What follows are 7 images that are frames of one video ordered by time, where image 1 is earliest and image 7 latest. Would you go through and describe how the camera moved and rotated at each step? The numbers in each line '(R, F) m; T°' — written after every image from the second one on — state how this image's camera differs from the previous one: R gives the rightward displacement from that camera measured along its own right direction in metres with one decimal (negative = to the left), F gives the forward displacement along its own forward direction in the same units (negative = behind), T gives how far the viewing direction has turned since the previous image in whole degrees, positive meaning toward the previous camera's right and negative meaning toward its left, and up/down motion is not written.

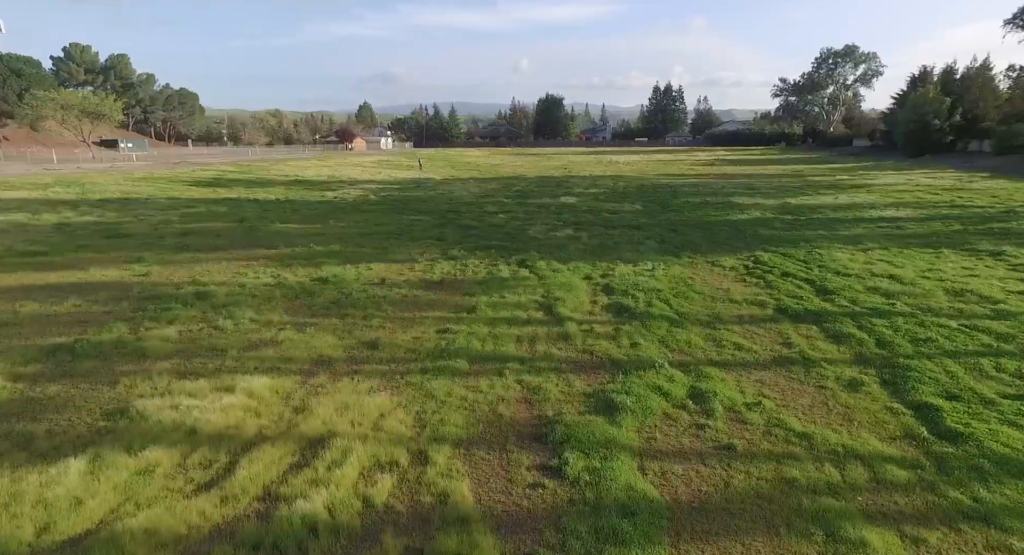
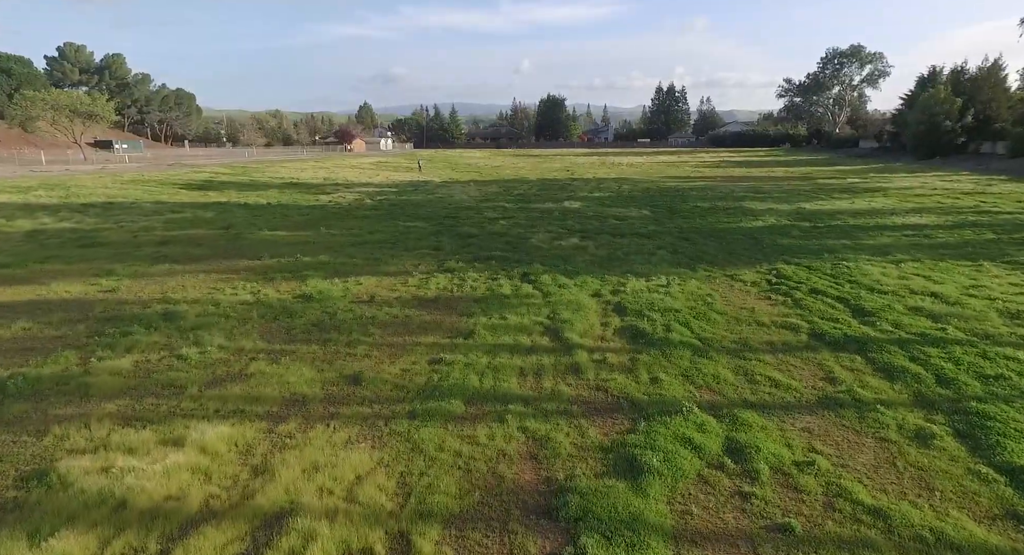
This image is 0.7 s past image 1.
(0.0, +0.8) m; 0°
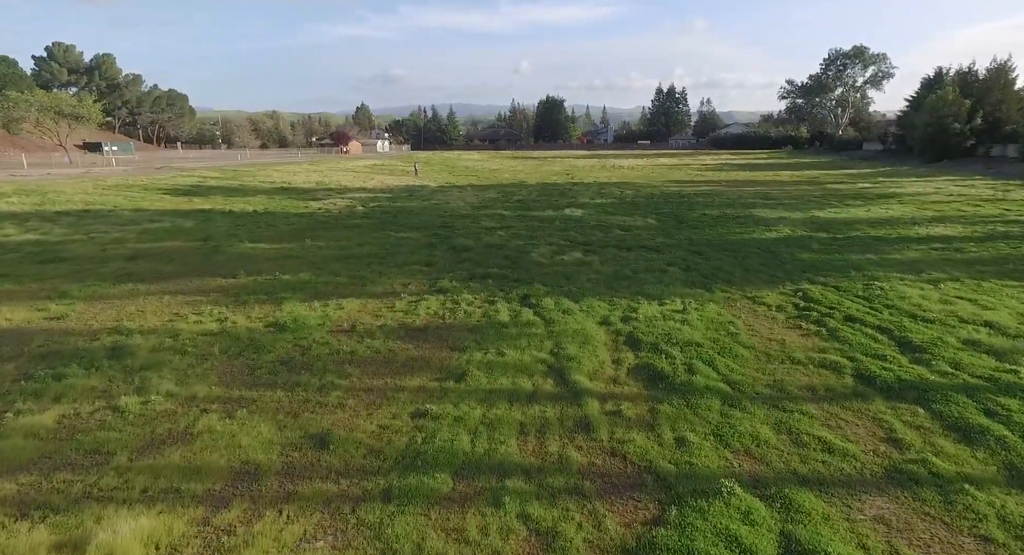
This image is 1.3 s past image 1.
(0.0, +0.9) m; 0°
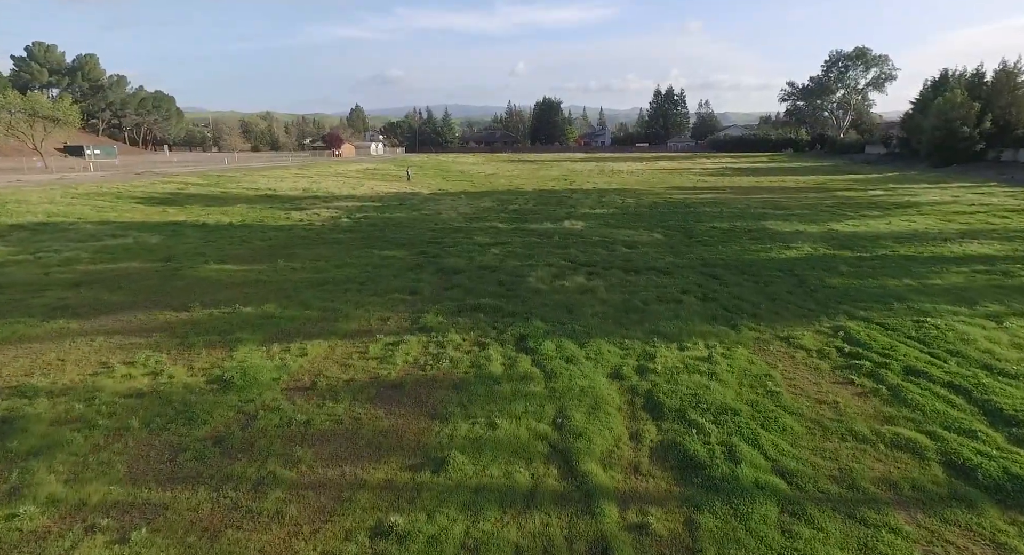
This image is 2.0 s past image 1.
(0.0, +1.2) m; 0°
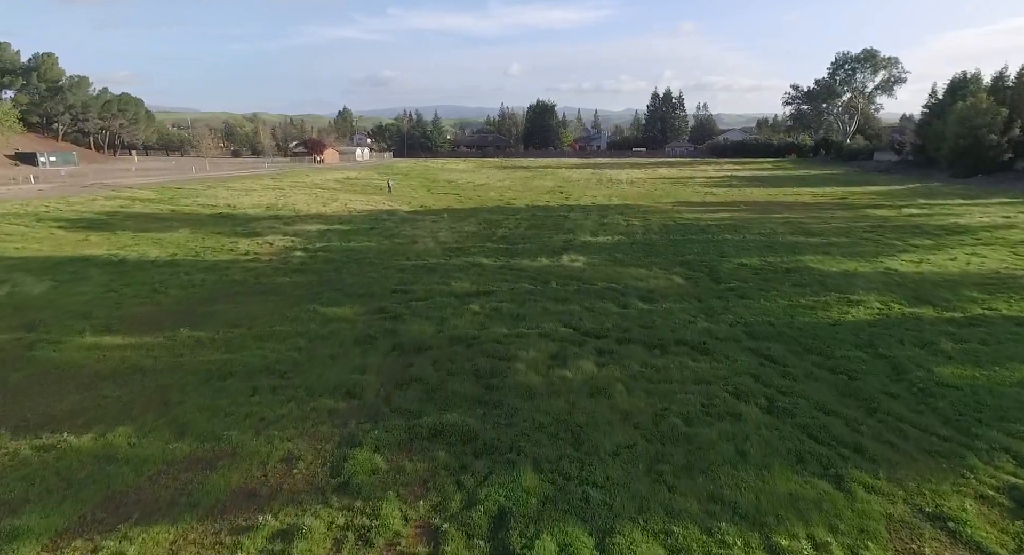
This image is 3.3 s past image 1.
(+0.2, +2.9) m; +1°
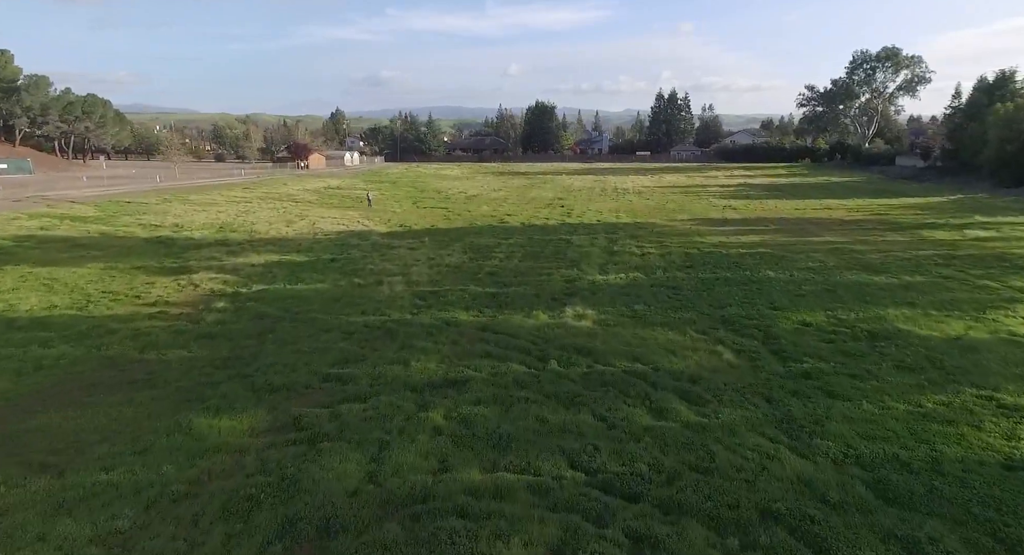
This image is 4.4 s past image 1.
(+0.2, +3.4) m; 0°
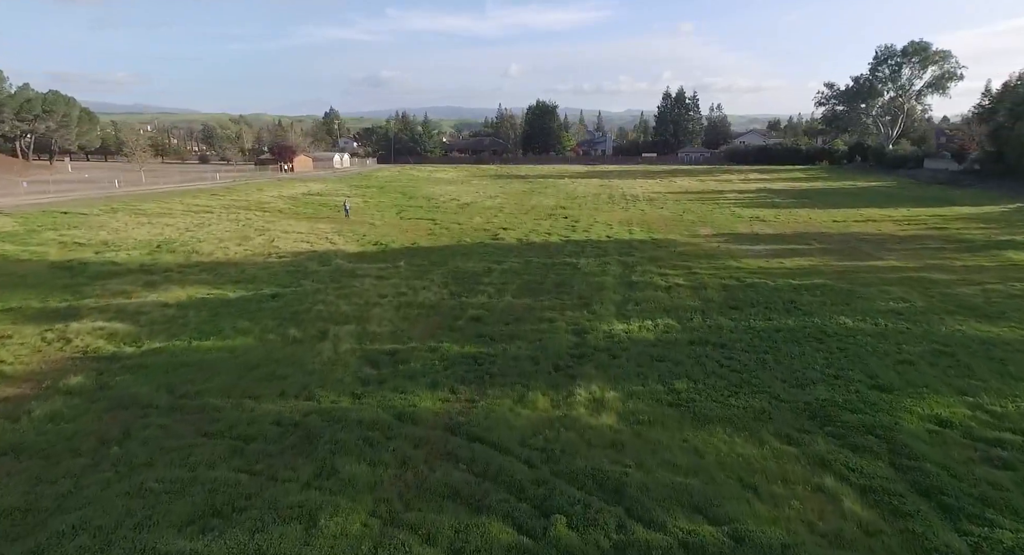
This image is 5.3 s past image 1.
(+0.2, +3.4) m; 0°
